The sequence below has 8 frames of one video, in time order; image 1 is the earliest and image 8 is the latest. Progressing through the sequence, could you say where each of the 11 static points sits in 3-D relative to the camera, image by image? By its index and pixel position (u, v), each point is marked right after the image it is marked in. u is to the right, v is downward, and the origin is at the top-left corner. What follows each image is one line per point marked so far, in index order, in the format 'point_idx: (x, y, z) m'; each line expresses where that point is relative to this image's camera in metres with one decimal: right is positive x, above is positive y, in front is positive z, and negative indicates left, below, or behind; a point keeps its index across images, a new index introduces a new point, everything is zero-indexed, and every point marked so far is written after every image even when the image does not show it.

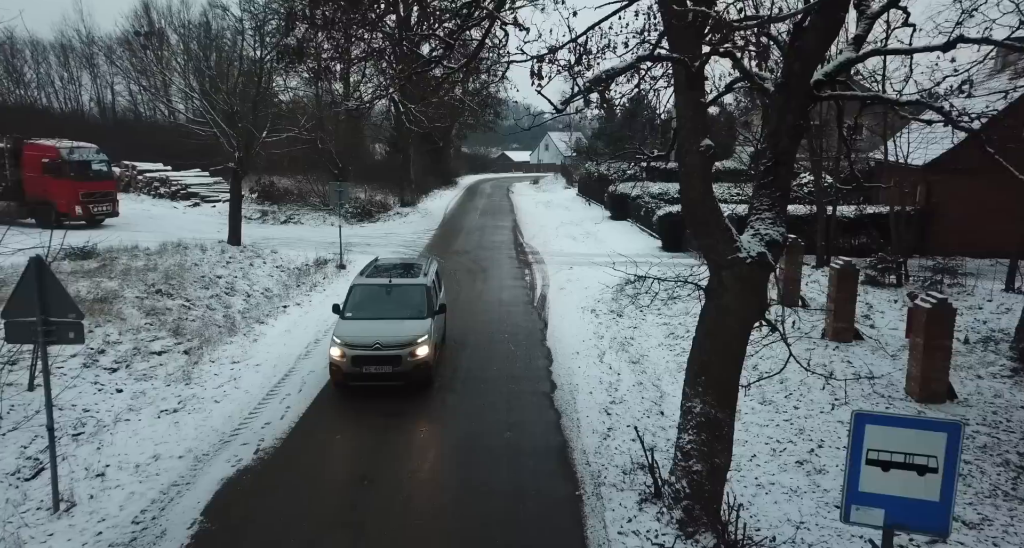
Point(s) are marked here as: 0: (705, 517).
0: (+1.6, -2.0, +5.7) m
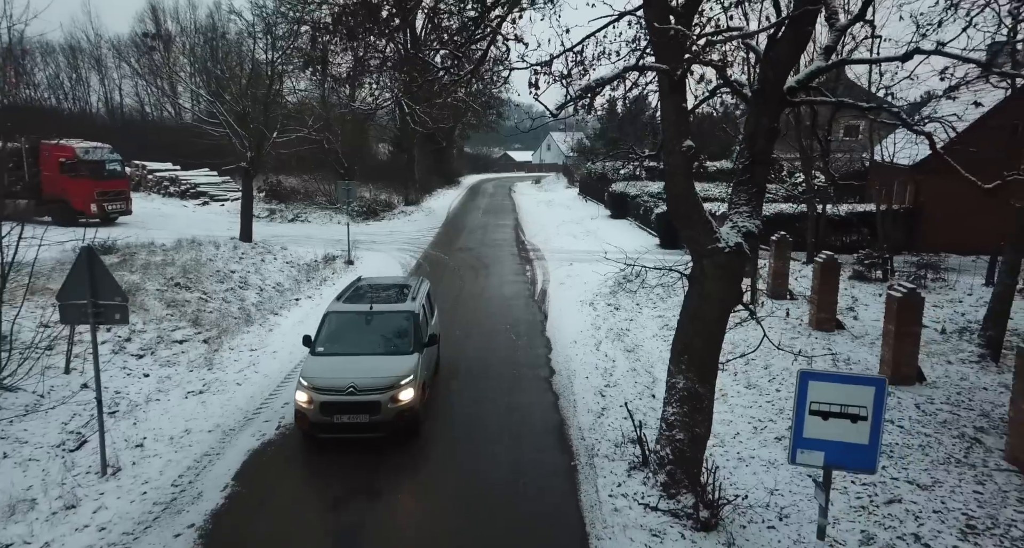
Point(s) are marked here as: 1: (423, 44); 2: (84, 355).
0: (+1.6, -1.9, +6.4) m
1: (-1.0, +2.6, +7.6) m
2: (-6.1, -1.2, +9.8) m
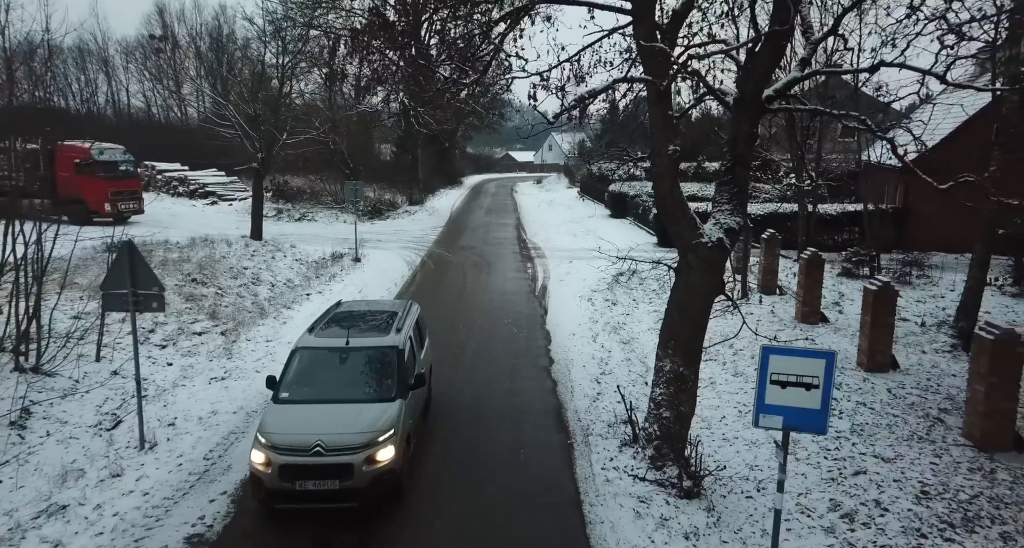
0: (+1.6, -1.8, +7.0) m
1: (-1.0, +2.6, +8.3) m
2: (-6.1, -1.1, +10.4) m
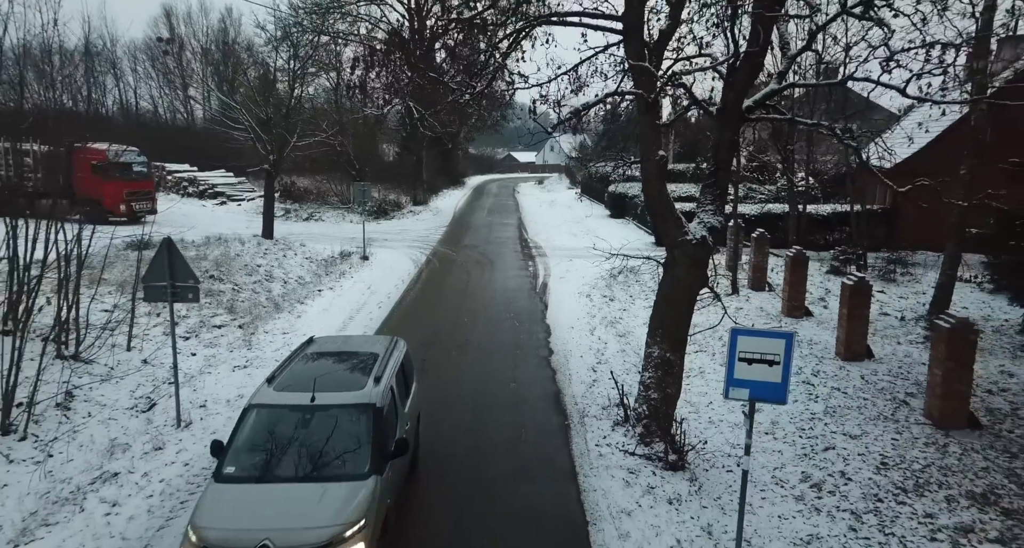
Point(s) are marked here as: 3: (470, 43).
0: (+1.7, -1.8, +7.8) m
1: (-0.9, +2.7, +9.0) m
2: (-6.1, -1.0, +11.2) m
3: (-0.5, +3.0, +8.9) m
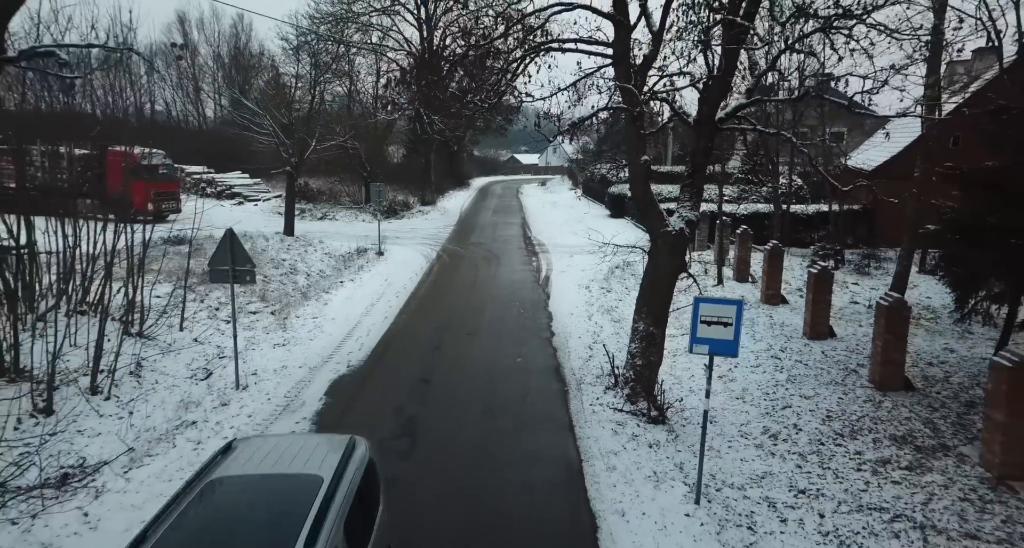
0: (+1.8, -1.6, +9.2) m
1: (-0.8, +2.9, +10.5) m
2: (-5.9, -0.8, +12.7) m
3: (-0.4, +3.2, +10.3) m
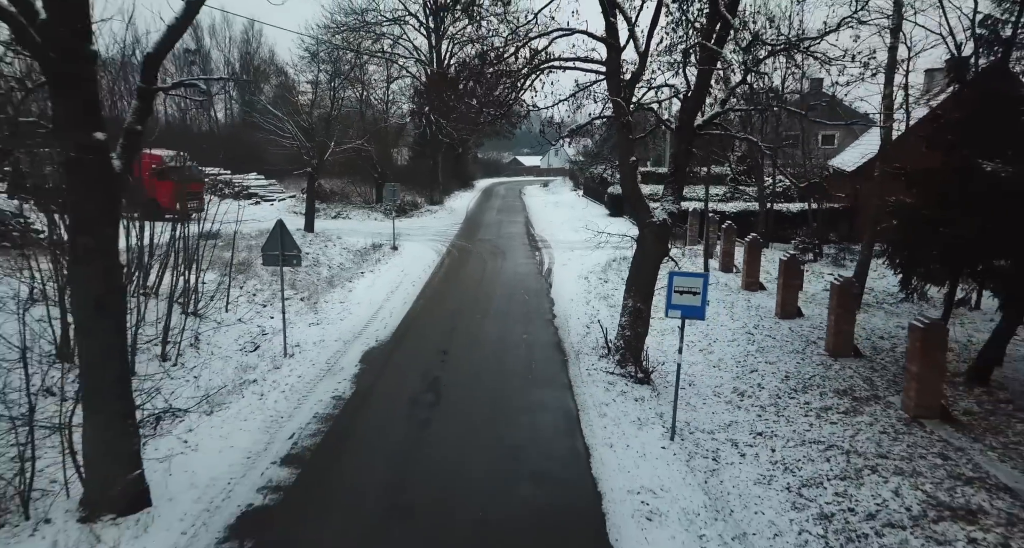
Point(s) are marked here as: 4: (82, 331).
0: (+1.9, -1.3, +10.8) m
1: (-0.7, +3.1, +12.1) m
2: (-5.8, -0.6, +14.3) m
3: (-0.3, +3.4, +11.9) m
4: (-3.6, -0.5, +5.7) m
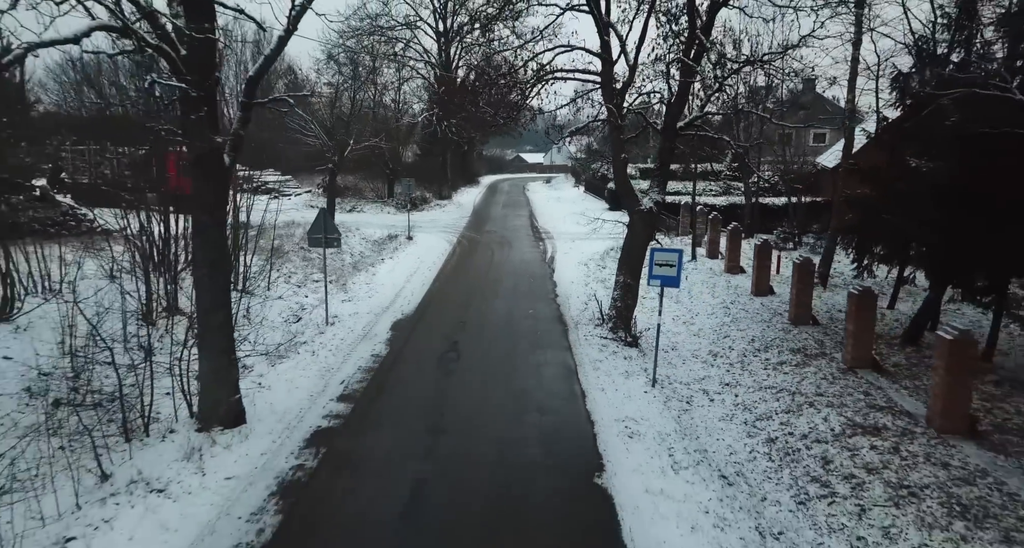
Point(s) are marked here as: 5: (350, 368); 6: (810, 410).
0: (+2.0, -1.0, +12.7) m
1: (-0.5, +3.5, +14.0) m
2: (-5.6, -0.2, +16.2) m
3: (-0.1, +3.8, +13.8) m
4: (-3.5, -0.1, +7.6) m
5: (-2.6, -1.5, +10.8) m
6: (+4.0, -1.8, +9.1) m
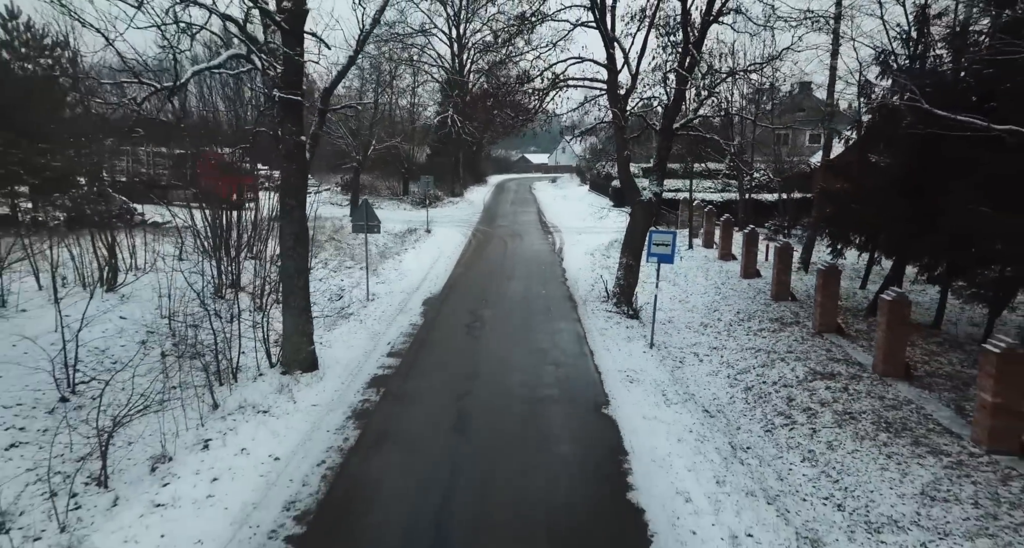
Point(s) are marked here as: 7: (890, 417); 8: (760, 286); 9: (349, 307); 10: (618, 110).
0: (+2.4, -0.6, +14.6) m
1: (-0.2, +3.9, +15.9) m
2: (-5.3, +0.2, +18.1) m
3: (+0.2, +4.2, +15.7) m
4: (-3.1, +0.3, +9.5) m
5: (-2.2, -1.1, +12.7) m
6: (+4.3, -1.4, +11.0) m
7: (+4.7, -1.8, +8.6) m
8: (+5.7, -0.3, +15.7) m
9: (-3.5, -0.7, +14.4) m
10: (+2.2, +3.4, +14.3) m
